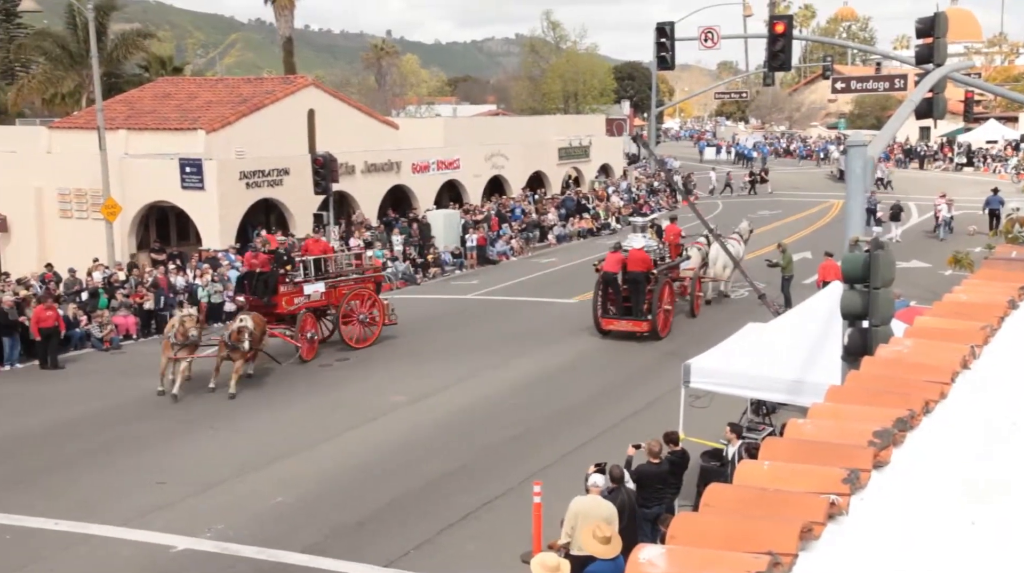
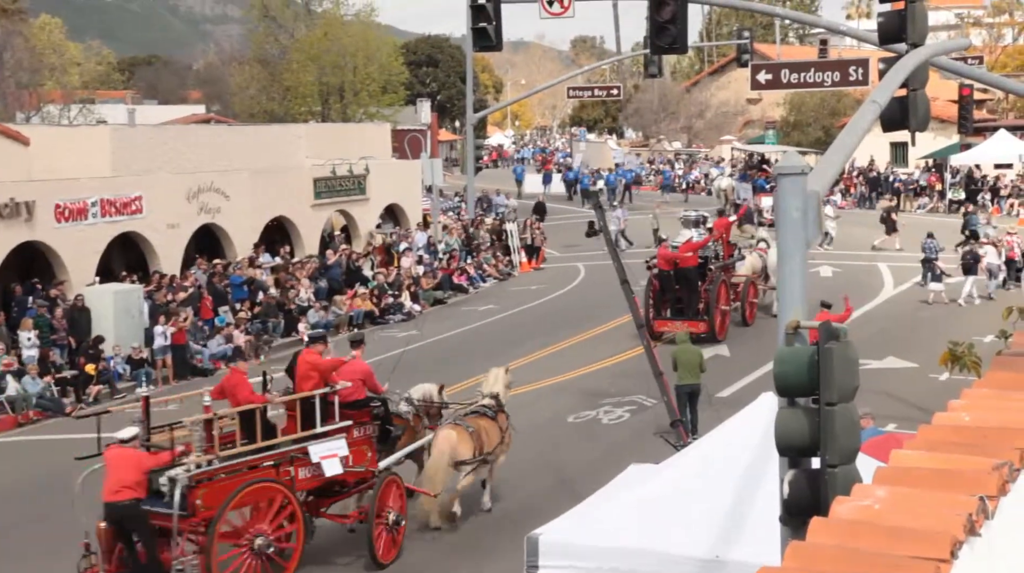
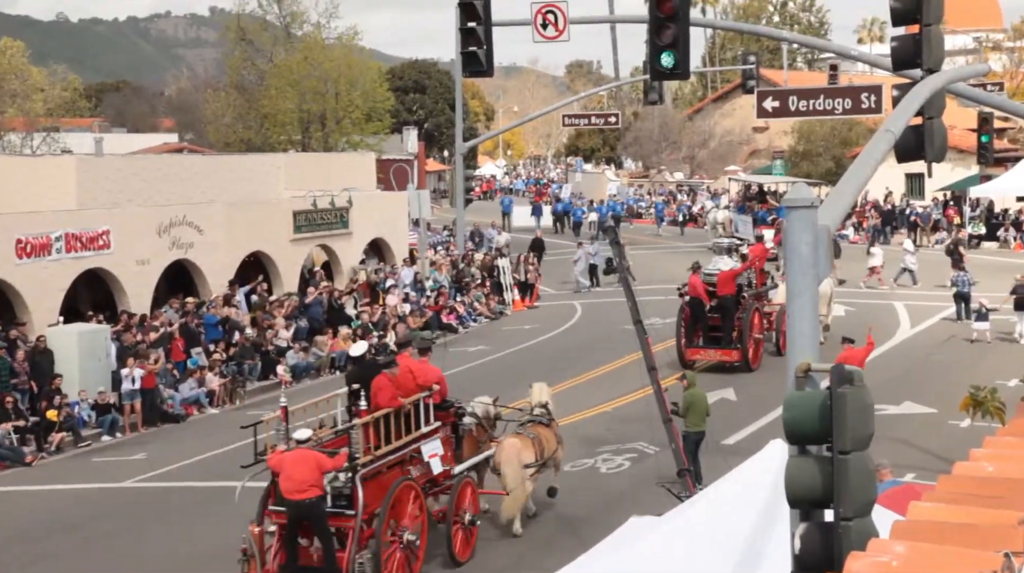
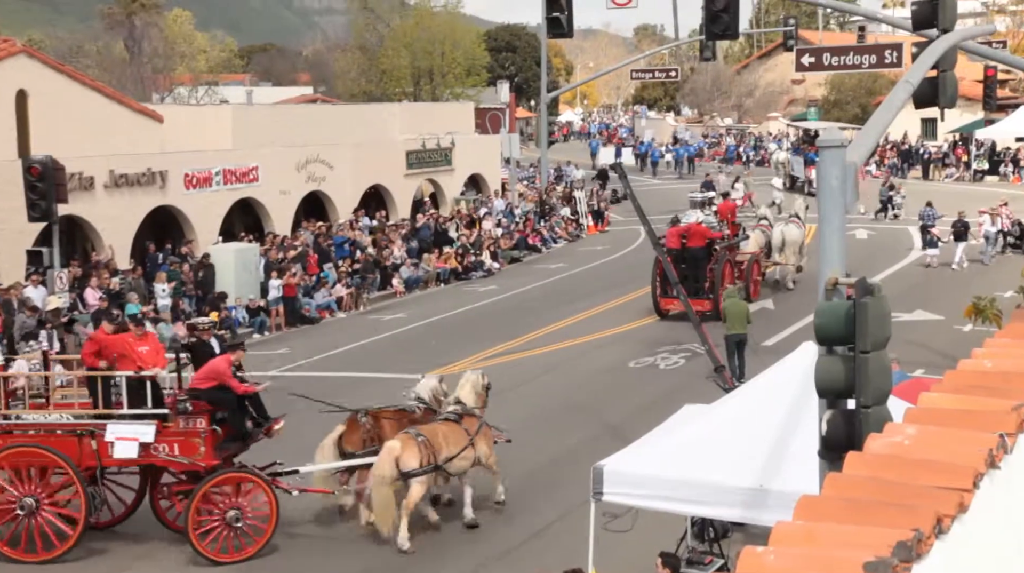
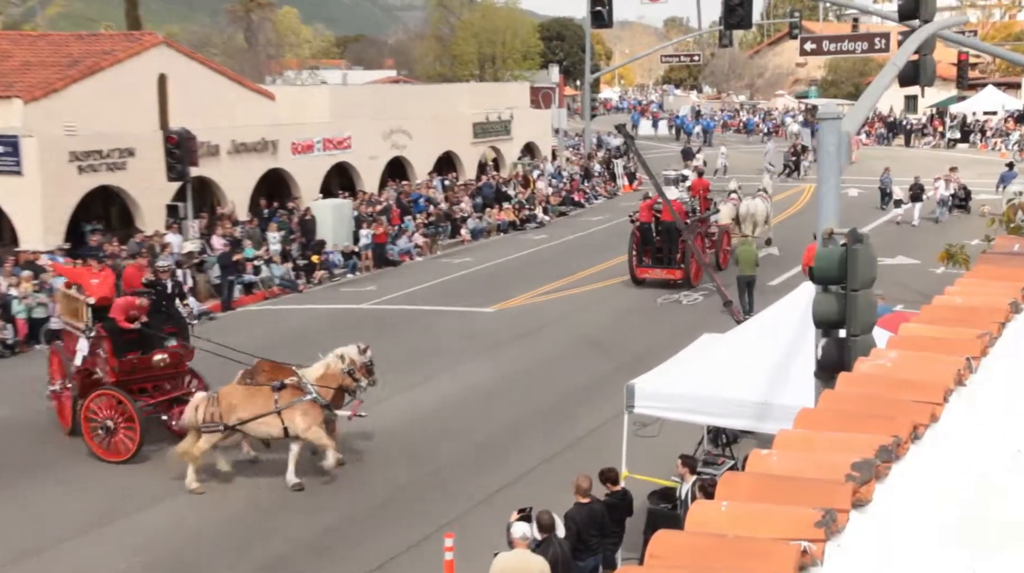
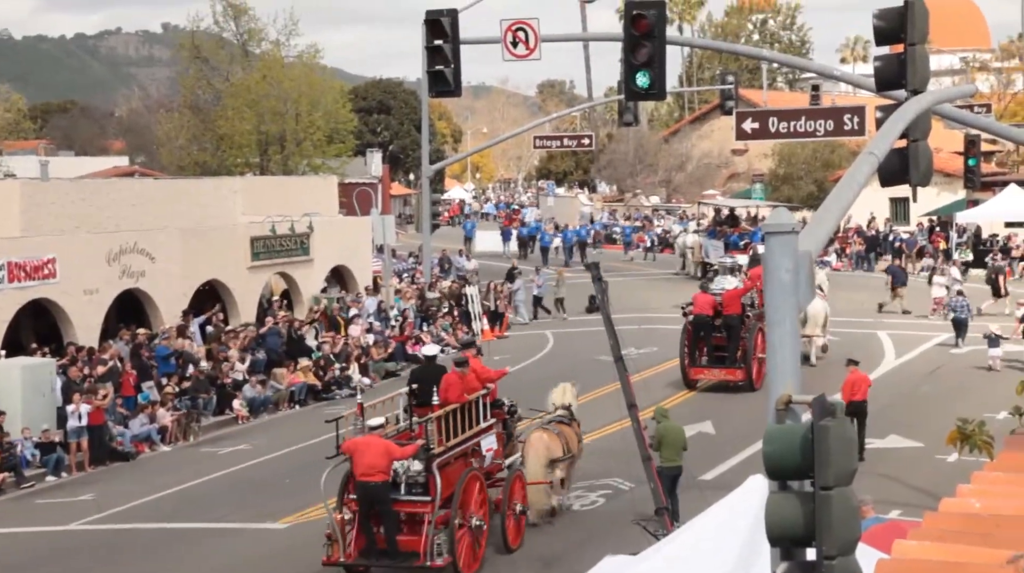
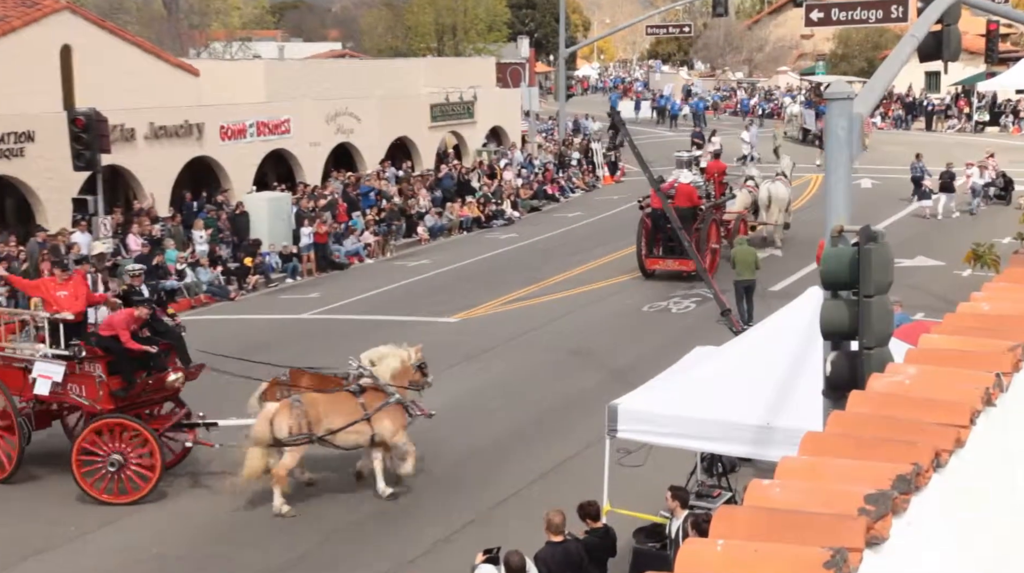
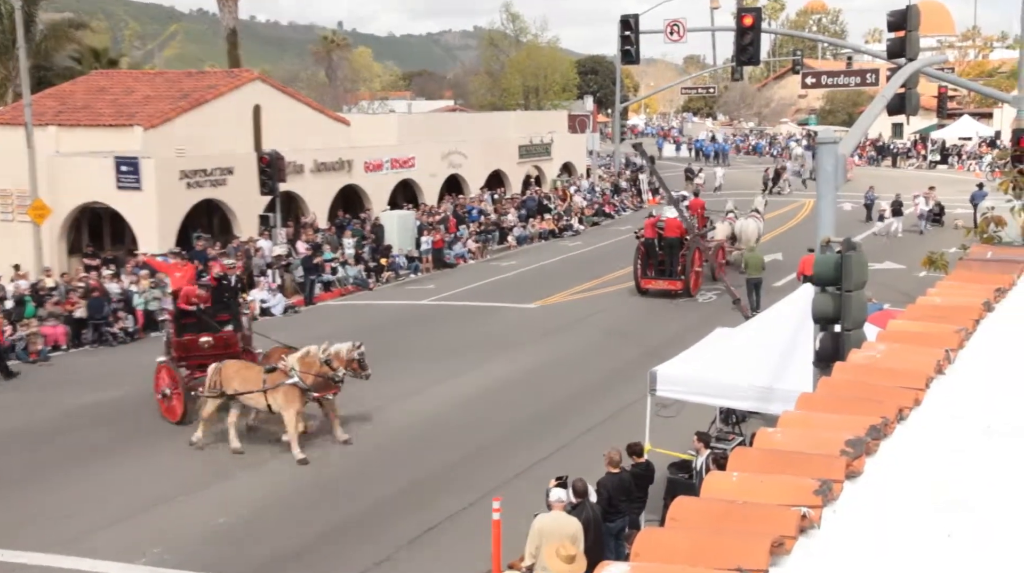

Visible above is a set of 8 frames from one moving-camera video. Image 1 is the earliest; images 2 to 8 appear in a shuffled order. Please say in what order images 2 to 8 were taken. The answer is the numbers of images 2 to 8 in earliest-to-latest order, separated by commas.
8, 5, 7, 4, 2, 3, 6
